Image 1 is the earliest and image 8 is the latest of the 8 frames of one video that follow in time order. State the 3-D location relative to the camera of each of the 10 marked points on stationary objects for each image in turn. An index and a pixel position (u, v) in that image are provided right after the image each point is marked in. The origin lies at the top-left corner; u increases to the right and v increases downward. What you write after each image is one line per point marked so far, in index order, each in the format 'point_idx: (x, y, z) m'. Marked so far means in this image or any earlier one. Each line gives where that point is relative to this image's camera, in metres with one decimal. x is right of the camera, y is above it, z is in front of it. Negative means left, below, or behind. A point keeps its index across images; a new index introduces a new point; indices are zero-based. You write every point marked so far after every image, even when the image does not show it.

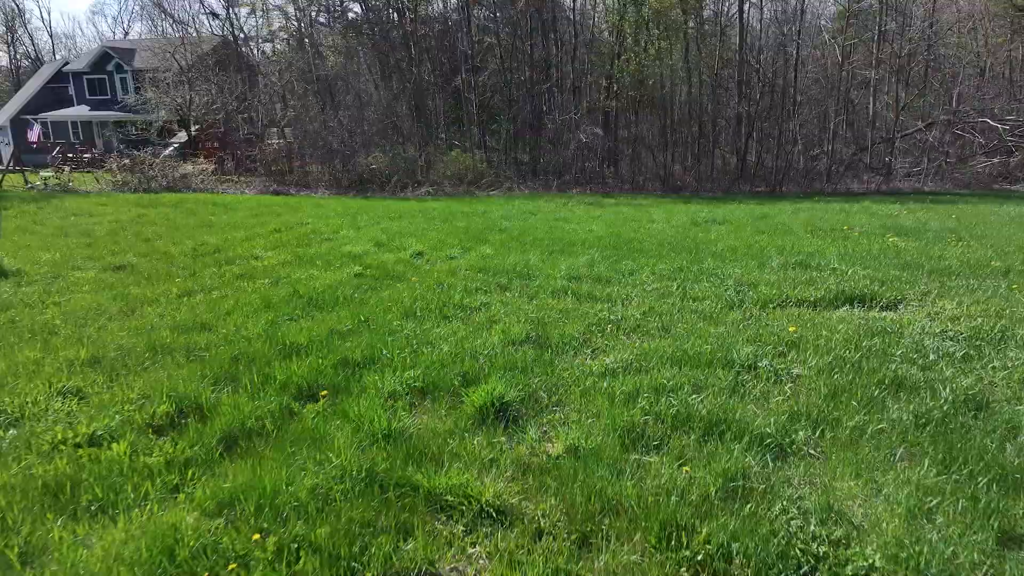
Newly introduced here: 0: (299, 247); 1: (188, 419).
0: (-4.2, +0.8, +10.7) m
1: (-2.3, -0.9, +3.9) m
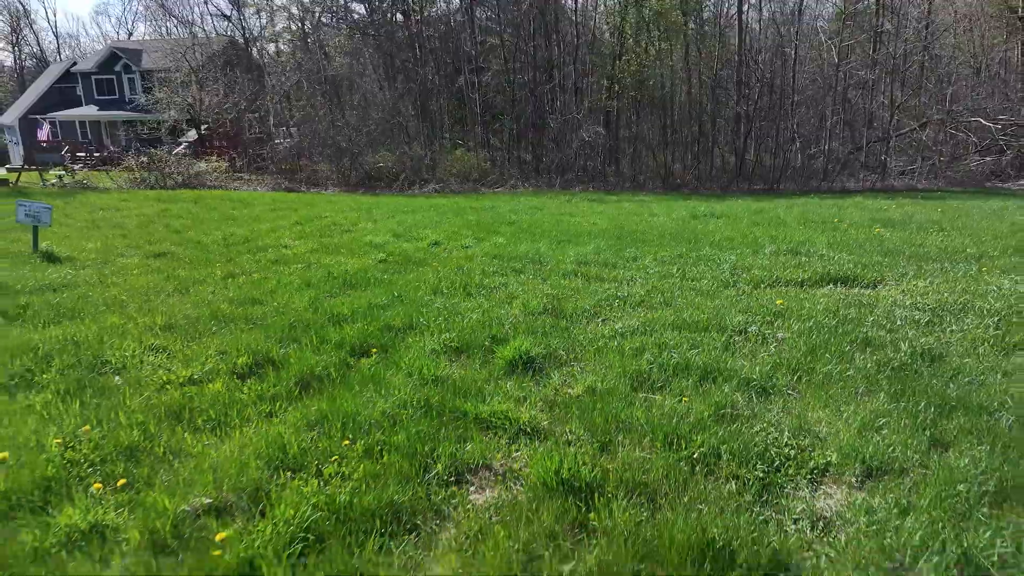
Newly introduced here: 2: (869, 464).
0: (-4.0, +1.1, +11.4) m
1: (-2.1, -0.7, +4.6) m
2: (+2.1, -1.0, +3.2) m
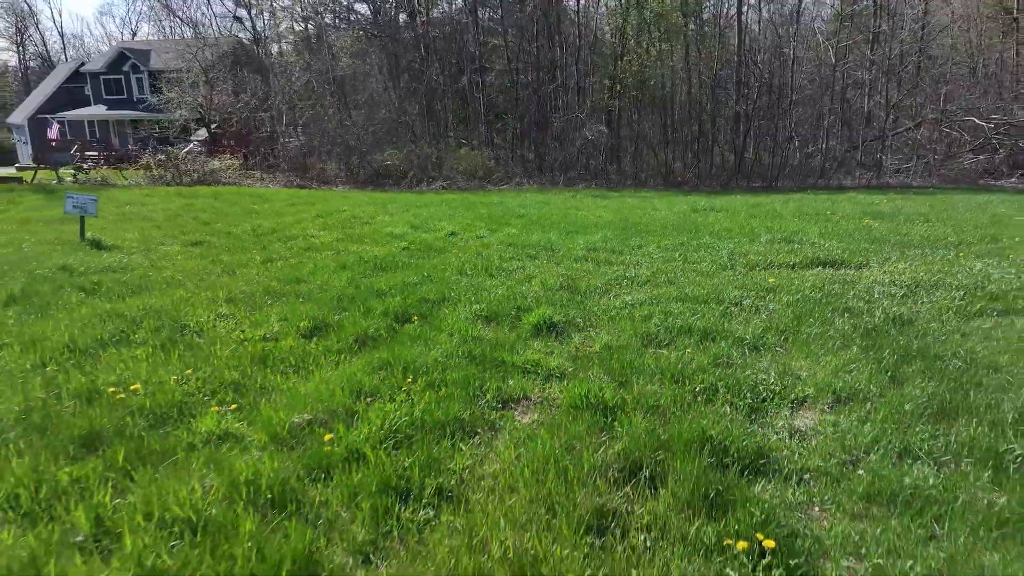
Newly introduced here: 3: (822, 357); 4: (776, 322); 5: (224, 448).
0: (-3.7, +1.3, +12.1) m
1: (-1.8, -0.4, +5.3) m
2: (+2.4, -0.8, +3.9) m
3: (+2.6, -0.6, +4.5) m
4: (+2.7, -0.3, +5.5) m
5: (-1.7, -0.9, +3.1) m
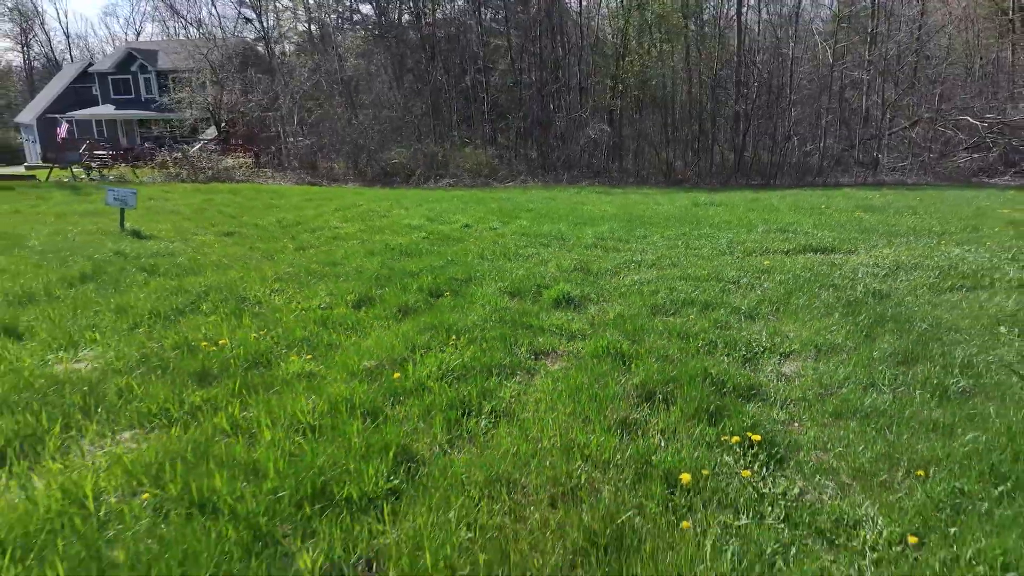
0: (-3.5, +1.6, +12.8) m
1: (-1.6, -0.1, +6.0) m
2: (+2.6, -0.5, +4.6) m
3: (+2.9, -0.3, +5.2) m
4: (+2.9, -0.1, +6.2) m
5: (-1.4, -0.6, +3.8) m
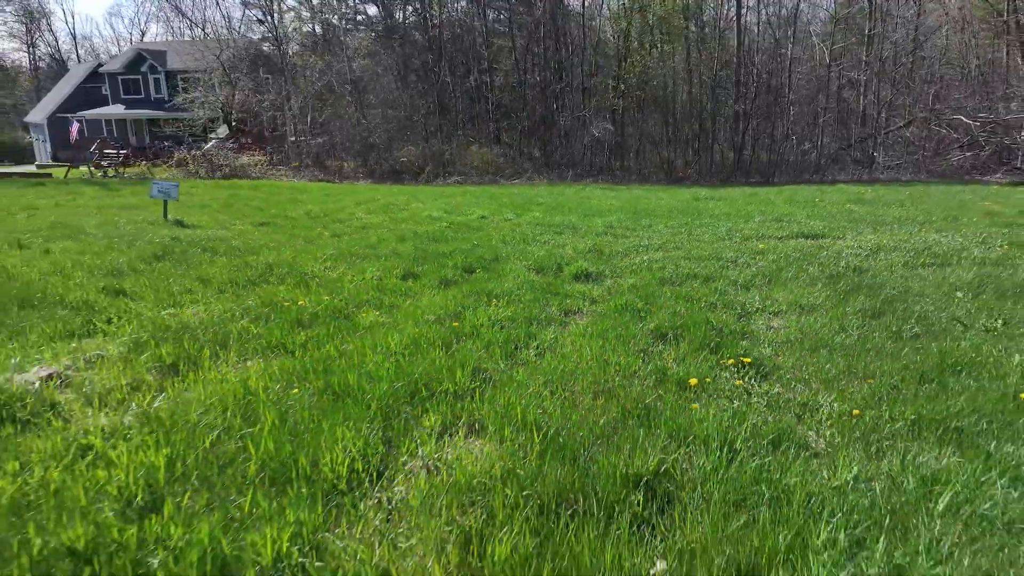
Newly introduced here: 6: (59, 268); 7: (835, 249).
0: (-3.1, +1.9, +13.7) m
1: (-1.3, +0.2, +6.9) m
2: (+2.9, -0.2, +5.4) m
3: (+3.2, 0.0, +6.1) m
4: (+3.3, +0.2, +7.0) m
5: (-1.1, -0.3, +4.7) m
6: (-5.7, +0.2, +6.7) m
7: (+4.9, +0.6, +8.3) m
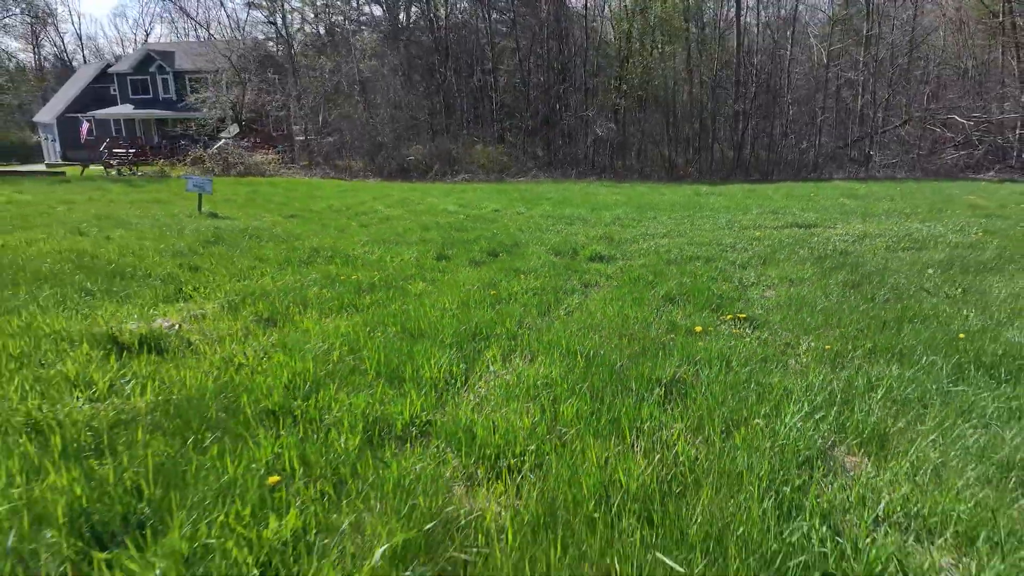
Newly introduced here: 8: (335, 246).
0: (-2.8, +2.2, +14.5) m
1: (-0.9, +0.4, +7.7) m
2: (+3.2, +0.1, +6.2) m
3: (+3.5, +0.3, +6.9) m
4: (+3.6, +0.5, +7.8) m
5: (-0.8, -0.1, +5.5) m
6: (-5.4, +0.5, +7.5) m
7: (+5.2, +0.9, +9.1) m
8: (-2.7, +0.6, +8.2) m
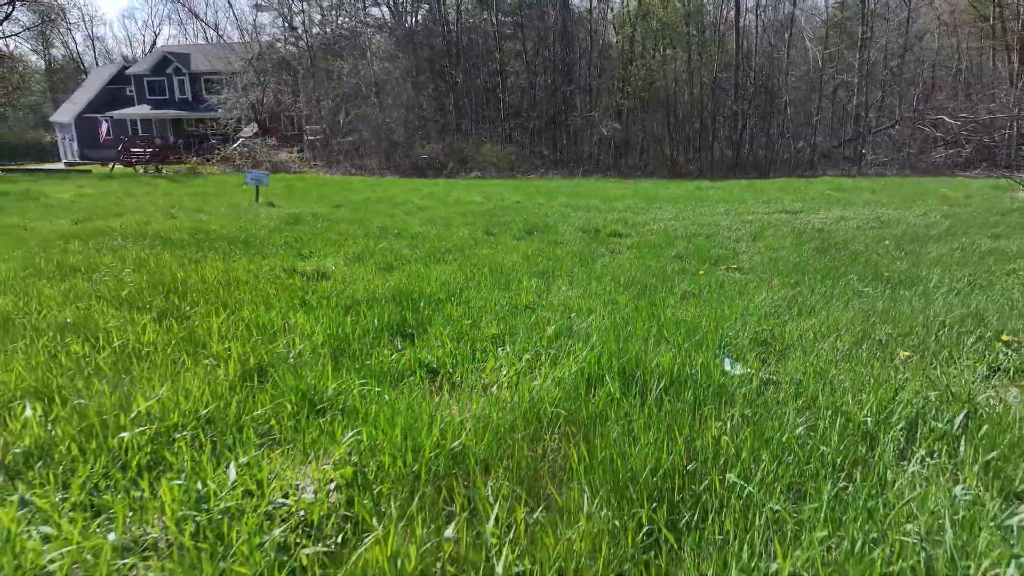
0: (-2.2, +2.7, +16.1) m
1: (-0.4, +0.9, +9.3) m
2: (+3.8, +0.6, +7.9) m
3: (+4.1, +0.7, +8.5) m
4: (+4.2, +1.0, +9.5) m
5: (-0.2, +0.4, +7.1) m
6: (-4.8, +1.0, +9.2) m
7: (+5.8, +1.4, +10.7) m
8: (-2.1, +1.1, +9.9) m
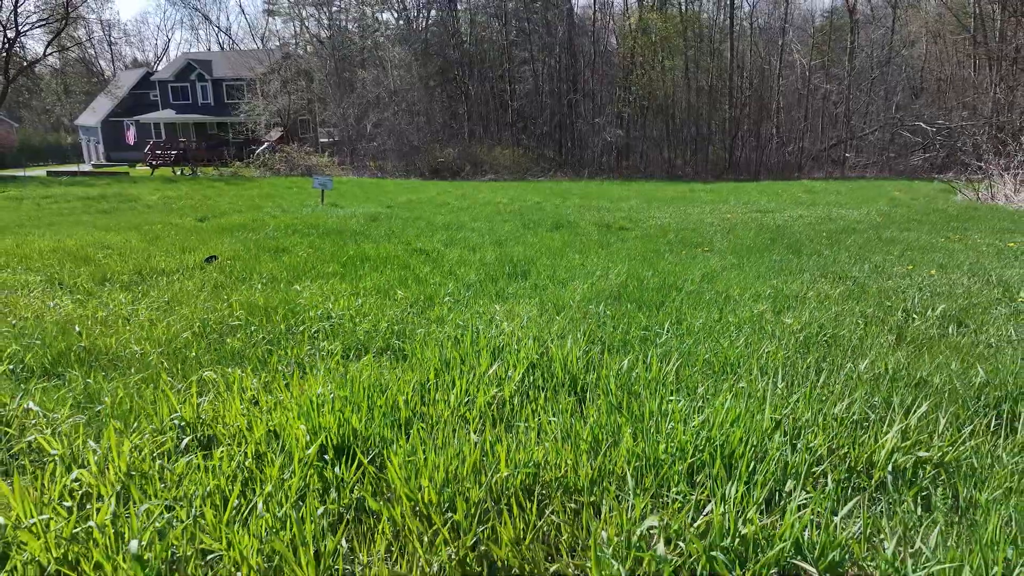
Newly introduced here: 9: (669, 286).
0: (-1.5, +3.1, +19.0) m
1: (+0.4, +1.3, +12.2) m
2: (+4.6, +1.0, +10.8) m
3: (+4.8, +1.2, +11.5) m
4: (+4.9, +1.4, +12.4) m
5: (+0.6, +0.8, +10.0) m
6: (-4.0, +1.4, +12.1) m
7: (+6.6, +1.8, +13.6) m
8: (-1.4, +1.5, +12.8) m
9: (+1.5, 0.0, +5.2) m
